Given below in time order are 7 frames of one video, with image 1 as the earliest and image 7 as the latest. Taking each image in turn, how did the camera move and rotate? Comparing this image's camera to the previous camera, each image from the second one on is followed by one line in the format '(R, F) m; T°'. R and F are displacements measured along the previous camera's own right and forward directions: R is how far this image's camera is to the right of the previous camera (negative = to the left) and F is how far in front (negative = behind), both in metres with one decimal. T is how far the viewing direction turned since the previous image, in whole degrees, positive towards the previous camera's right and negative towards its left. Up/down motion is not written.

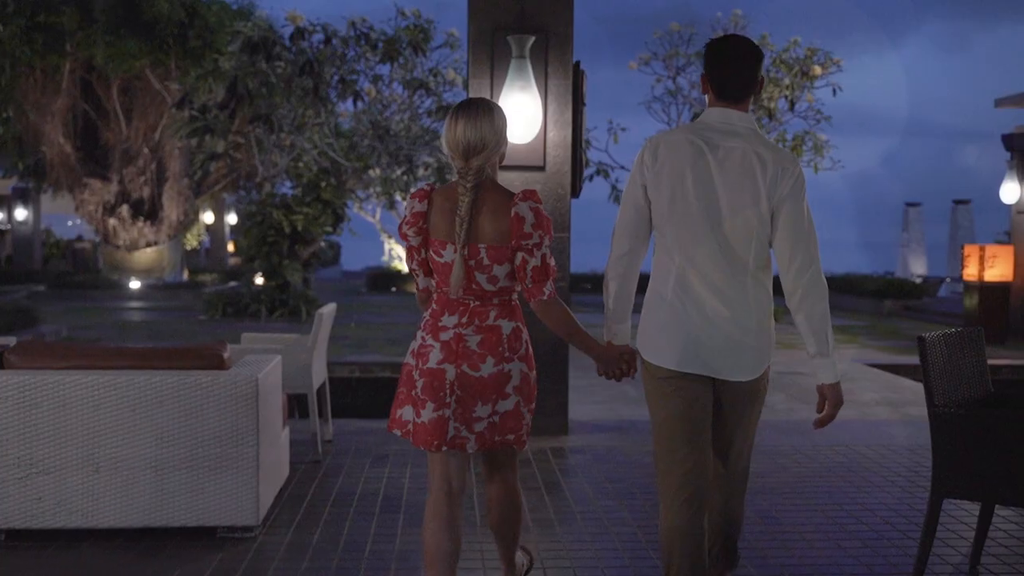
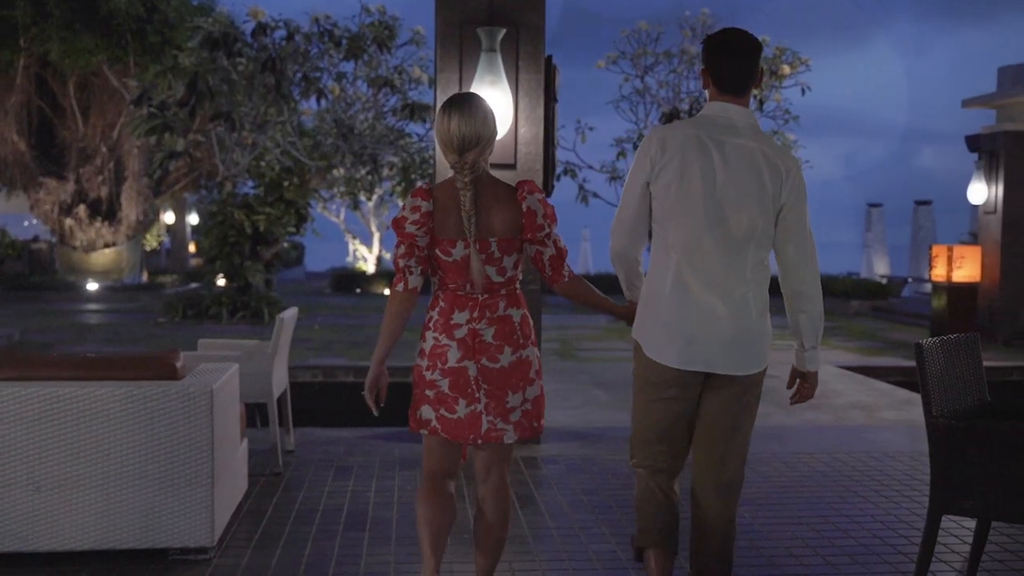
(0.0, +0.2) m; +2°
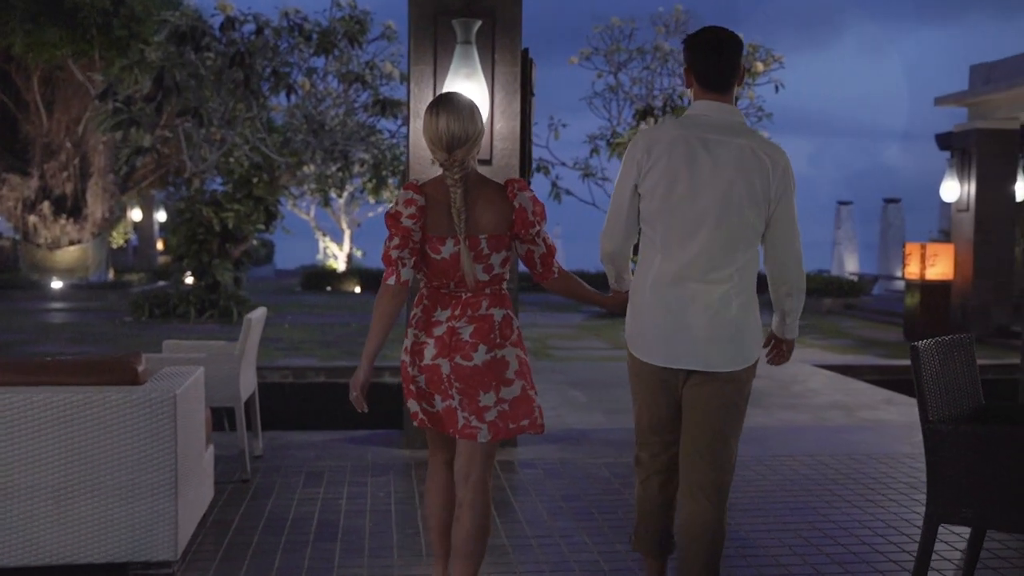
(0.0, +0.1) m; +2°
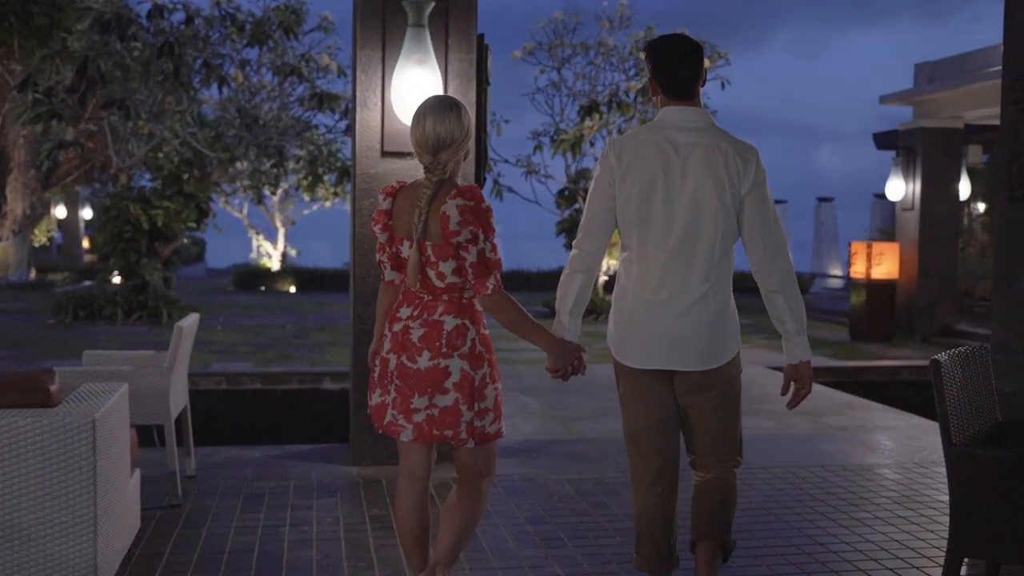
(-0.1, +0.4) m; +3°
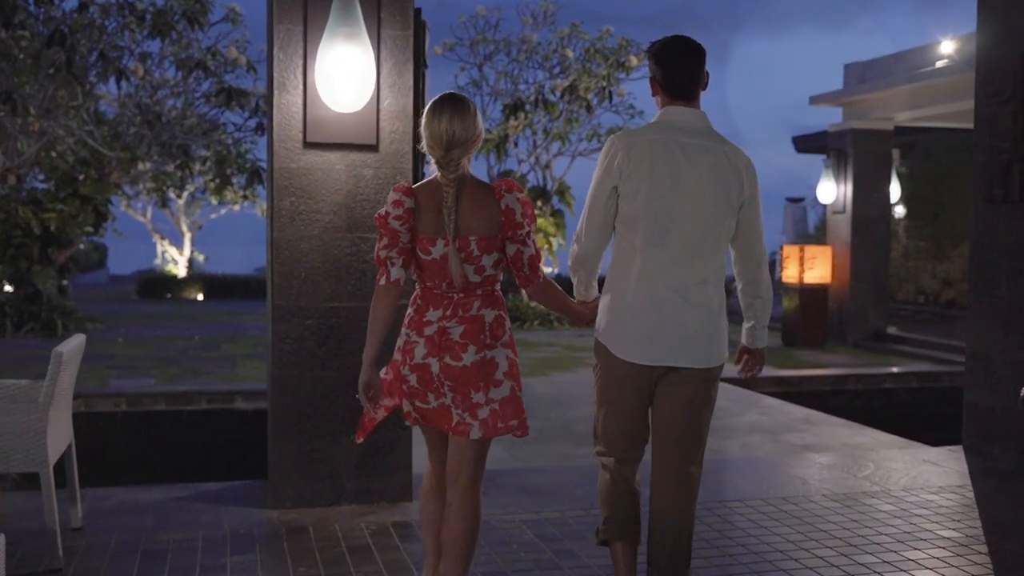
(-0.1, +0.6) m; +5°
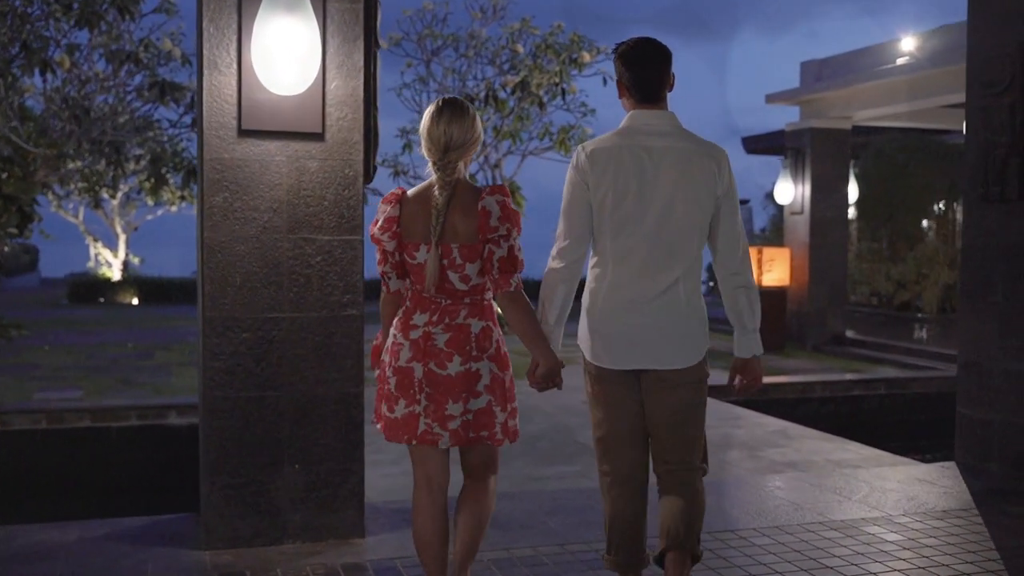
(-0.1, +0.5) m; +3°
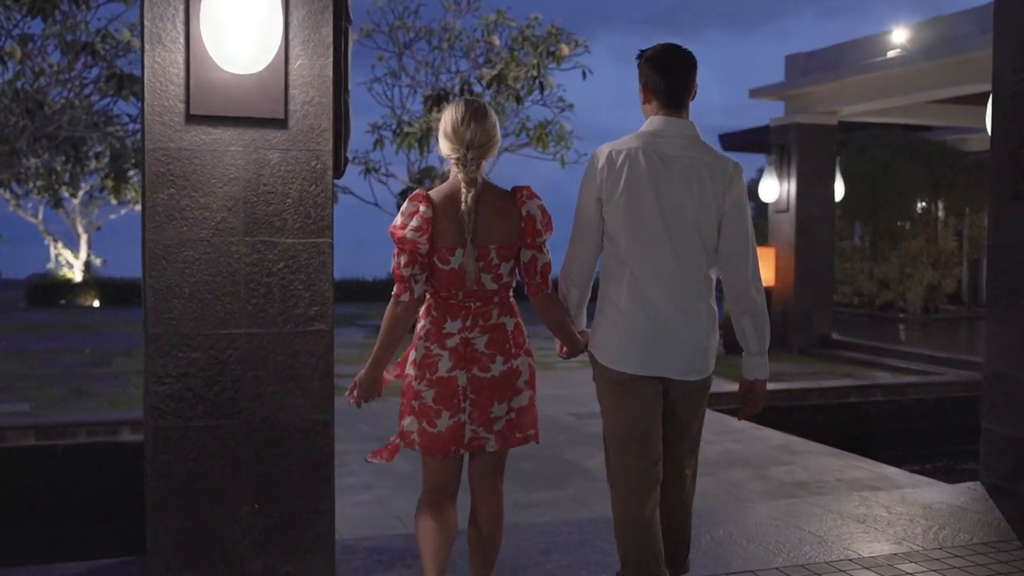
(-0.1, +0.5) m; +2°
